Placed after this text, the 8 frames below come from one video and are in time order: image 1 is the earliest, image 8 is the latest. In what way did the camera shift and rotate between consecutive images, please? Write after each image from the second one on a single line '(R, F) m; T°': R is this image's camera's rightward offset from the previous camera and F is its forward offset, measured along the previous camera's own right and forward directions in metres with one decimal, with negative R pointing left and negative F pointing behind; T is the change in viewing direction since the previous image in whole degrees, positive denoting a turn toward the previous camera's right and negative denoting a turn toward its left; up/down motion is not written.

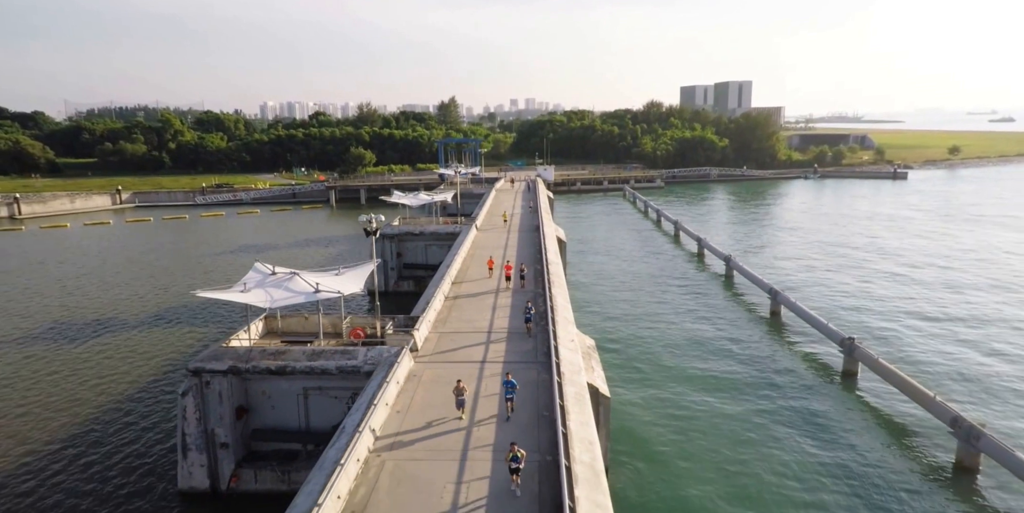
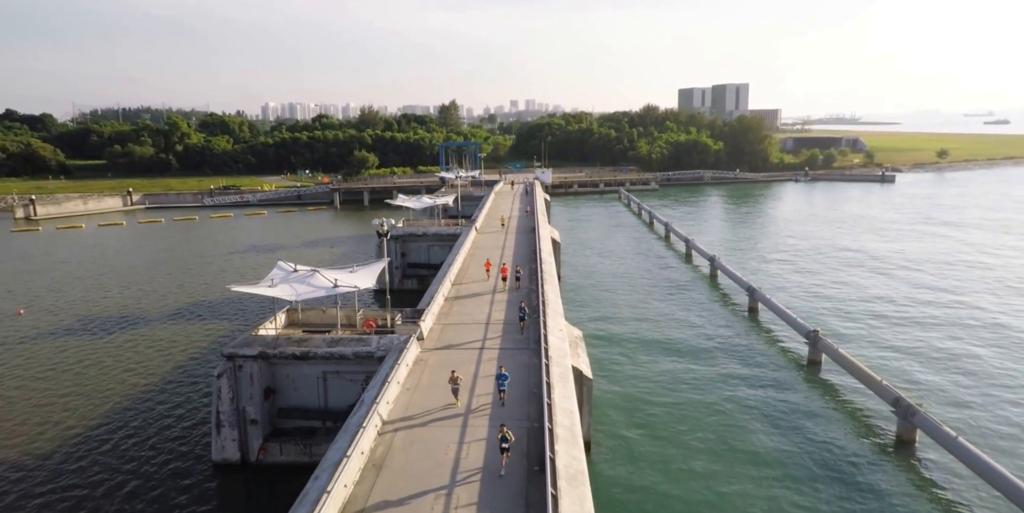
(+0.1, -1.9) m; 0°
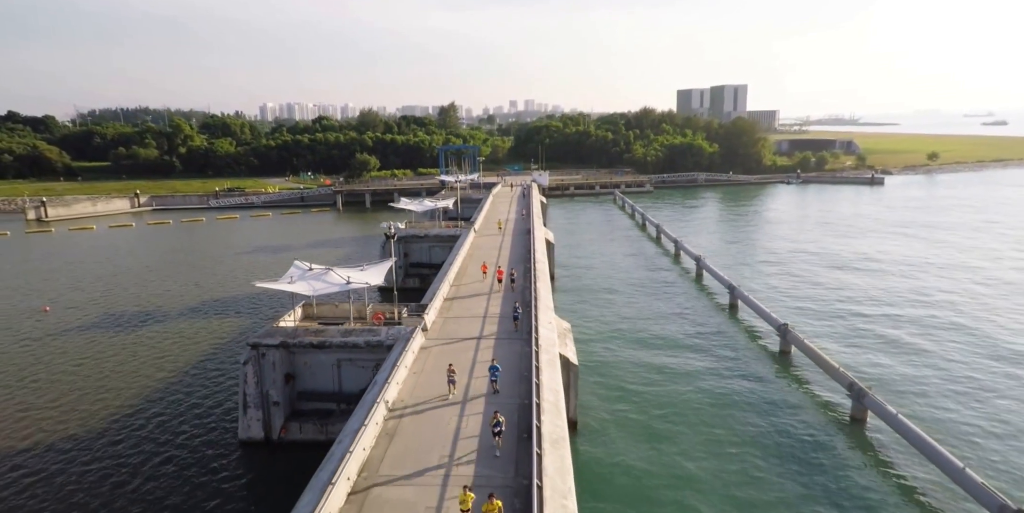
(+0.1, -1.8) m; 0°
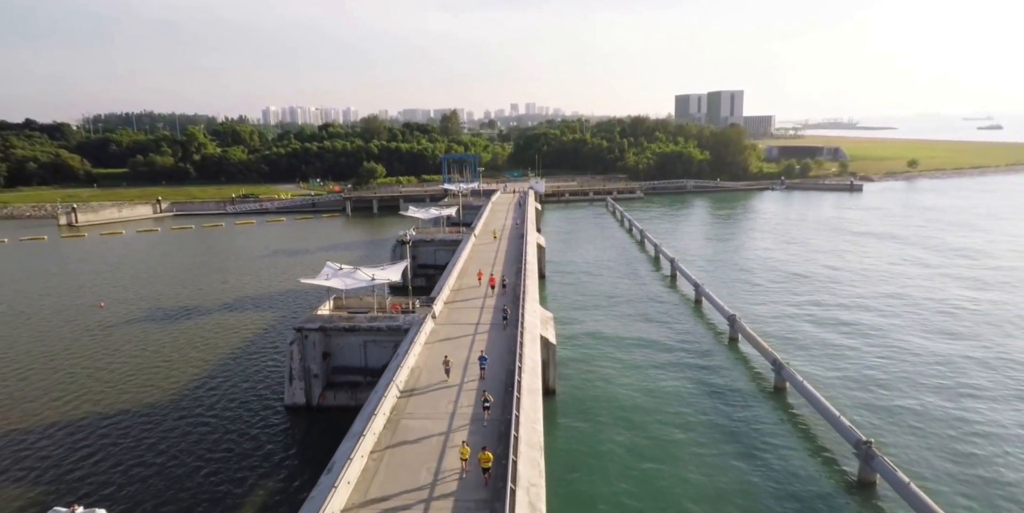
(+0.3, -4.1) m; 0°
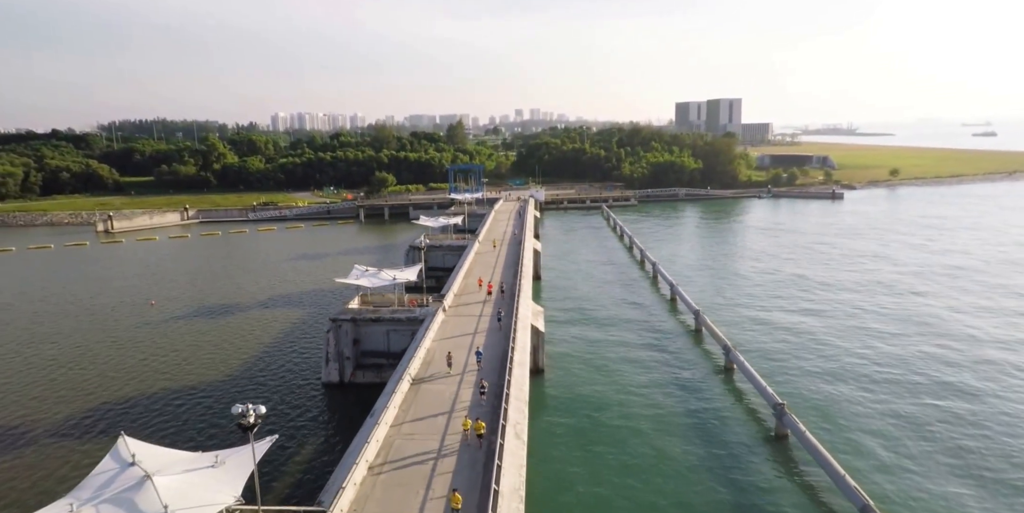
(+0.4, -5.0) m; 0°
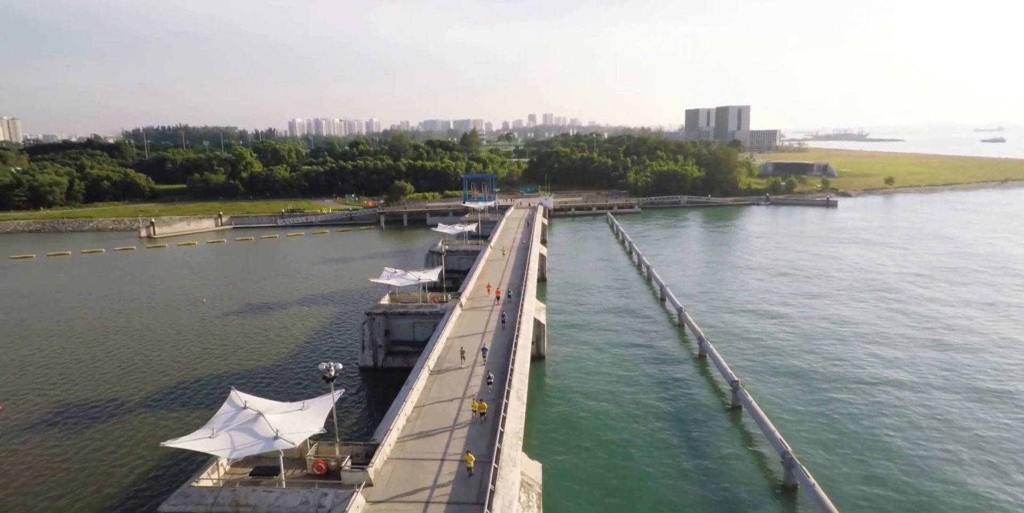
(+0.4, -5.0) m; -1°
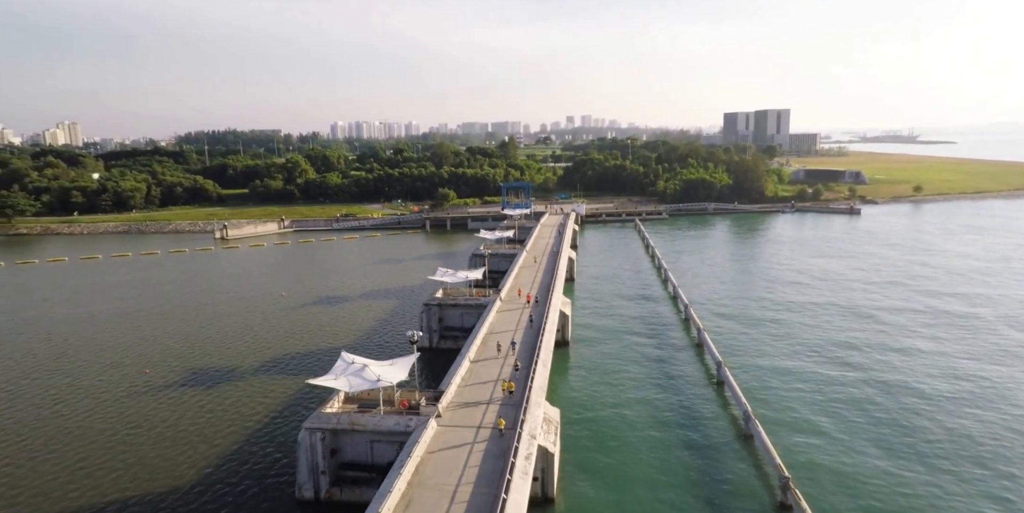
(+0.3, -6.6) m; -3°
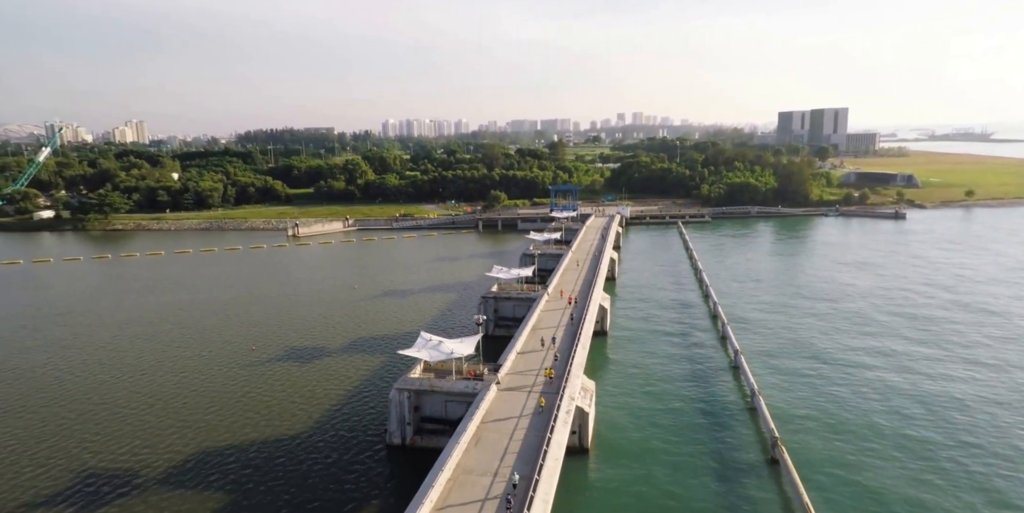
(+0.1, -5.1) m; -4°
